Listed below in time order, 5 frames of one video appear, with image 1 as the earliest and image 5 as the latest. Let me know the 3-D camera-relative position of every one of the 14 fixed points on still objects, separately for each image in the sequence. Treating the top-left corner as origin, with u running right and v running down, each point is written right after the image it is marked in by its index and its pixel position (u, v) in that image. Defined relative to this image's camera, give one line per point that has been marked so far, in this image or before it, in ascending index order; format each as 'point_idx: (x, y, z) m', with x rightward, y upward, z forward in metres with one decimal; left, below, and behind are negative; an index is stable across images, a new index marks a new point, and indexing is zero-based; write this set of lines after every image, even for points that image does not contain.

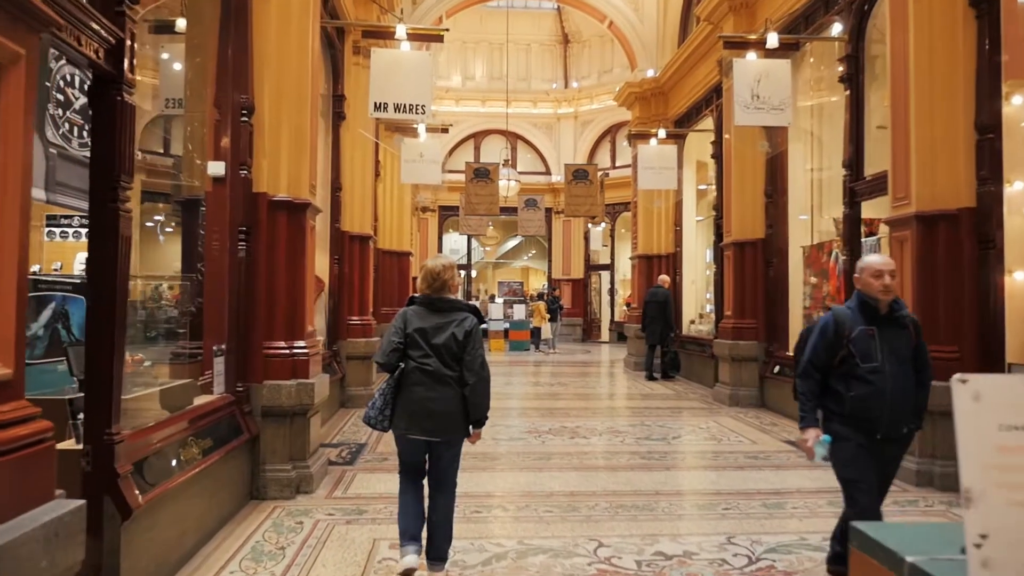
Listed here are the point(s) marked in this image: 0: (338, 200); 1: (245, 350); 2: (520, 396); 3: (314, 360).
0: (-1.5, +0.7, +7.3) m
1: (-1.3, -0.3, +4.2) m
2: (+0.1, -1.0, +8.3) m
3: (-1.0, -0.4, +4.5) m
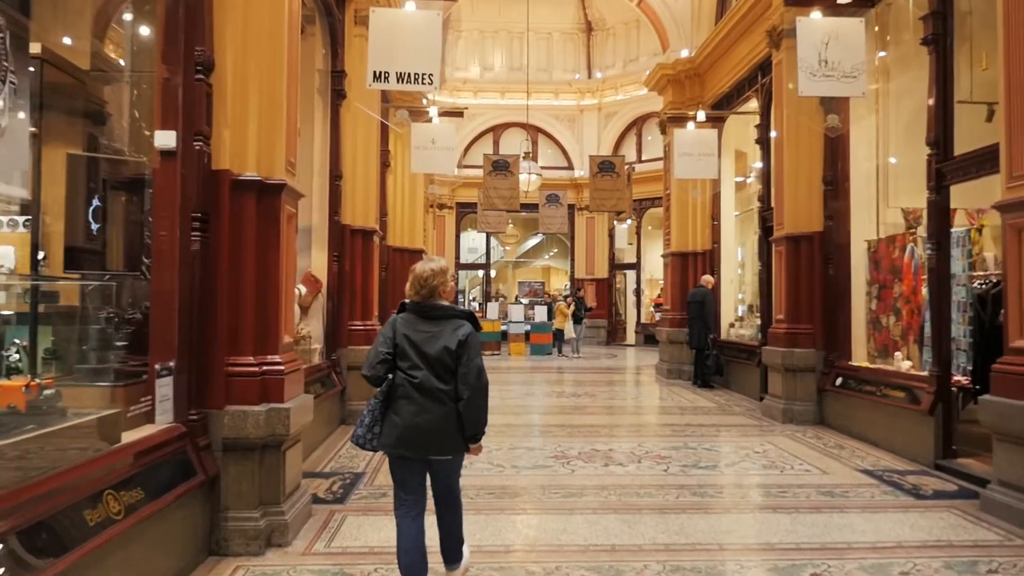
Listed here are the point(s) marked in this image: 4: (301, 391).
0: (-1.3, +0.7, +6.5) m
1: (-1.2, -0.3, +3.3) m
2: (+0.2, -1.0, +7.4) m
3: (-0.9, -0.4, +3.6) m
4: (-0.9, -0.5, +3.8) m
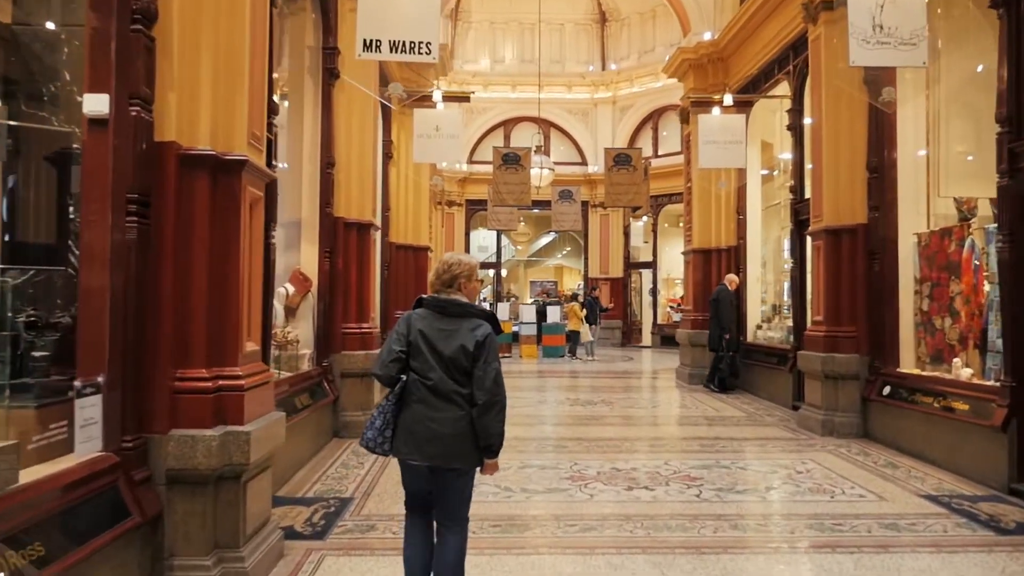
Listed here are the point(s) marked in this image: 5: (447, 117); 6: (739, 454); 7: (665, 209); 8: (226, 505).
0: (-1.2, +0.7, +5.9) m
1: (-1.2, -0.3, +2.7) m
2: (+0.3, -1.0, +6.8) m
3: (-0.9, -0.4, +3.0) m
4: (-0.9, -0.4, +3.2) m
5: (-0.6, +1.5, +7.5) m
6: (+1.4, -1.0, +5.3) m
7: (+3.0, +1.6, +17.4) m
8: (-0.9, -0.7, +2.8) m
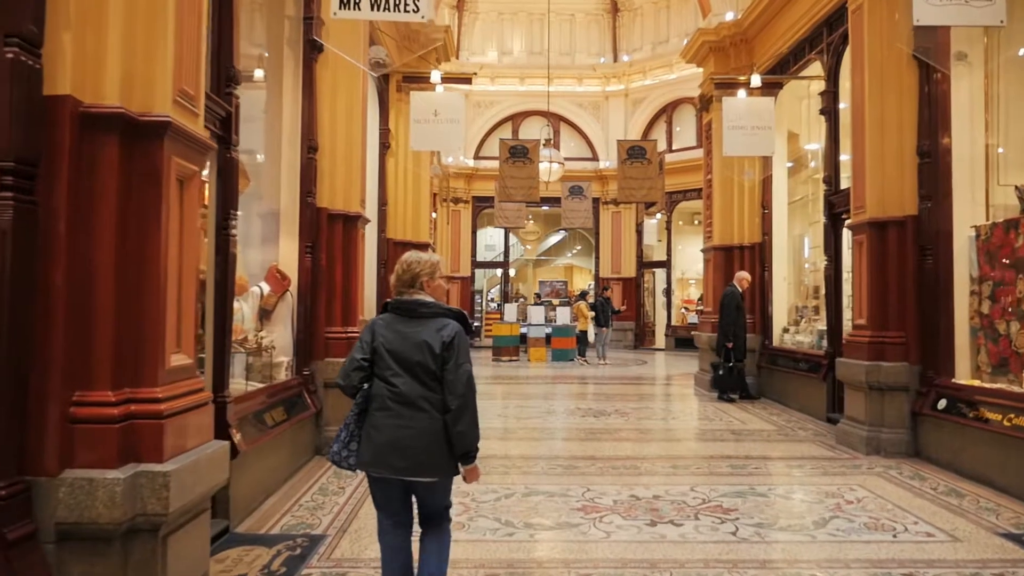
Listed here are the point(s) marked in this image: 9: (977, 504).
0: (-1.2, +0.7, +5.3) m
1: (-1.2, -0.3, +2.1) m
2: (+0.4, -1.0, +6.2) m
3: (-0.9, -0.4, +2.4) m
4: (-0.9, -0.4, +2.5) m
5: (-0.5, +1.5, +6.9) m
6: (+1.4, -1.0, +4.6) m
7: (+3.2, +1.6, +16.7) m
8: (-0.9, -0.7, +2.2) m
9: (+2.2, -1.0, +4.1) m
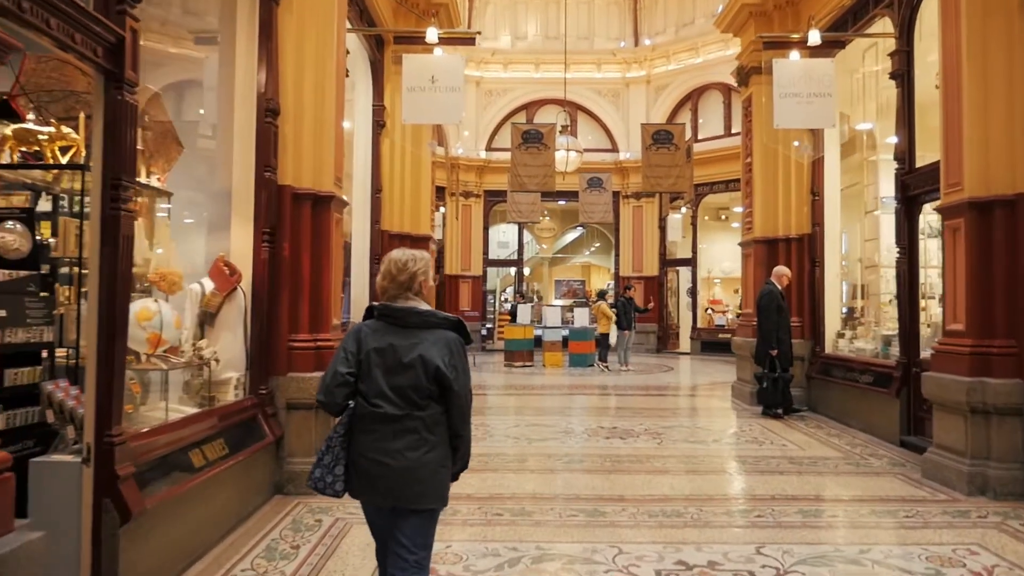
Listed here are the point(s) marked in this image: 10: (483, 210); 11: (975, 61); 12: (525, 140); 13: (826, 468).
0: (-1.2, +0.8, +4.2) m
1: (-1.2, -0.3, +1.1) m
2: (+0.4, -1.0, +5.1) m
3: (-0.9, -0.4, +1.4) m
4: (-0.9, -0.4, +1.5) m
5: (-0.4, +1.5, +5.8) m
6: (+1.4, -1.0, +3.6) m
7: (+3.5, +1.6, +15.6) m
8: (-0.9, -0.7, +1.2) m
9: (+2.2, -1.0, +3.0) m
10: (-0.5, +1.5, +17.0) m
11: (+2.3, +1.1, +4.3) m
12: (+0.2, +1.8, +10.9) m
13: (+1.8, -1.0, +4.9) m
